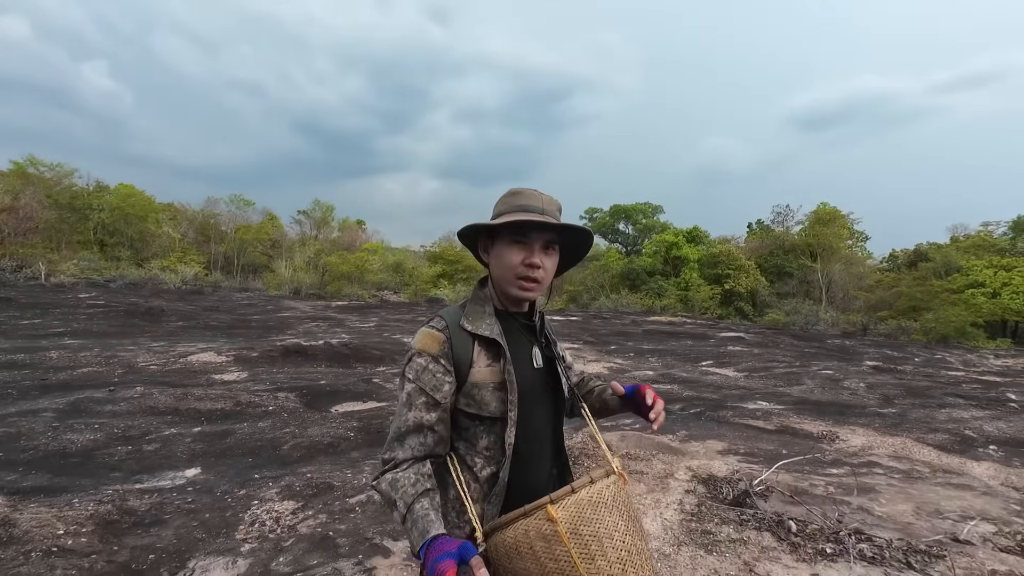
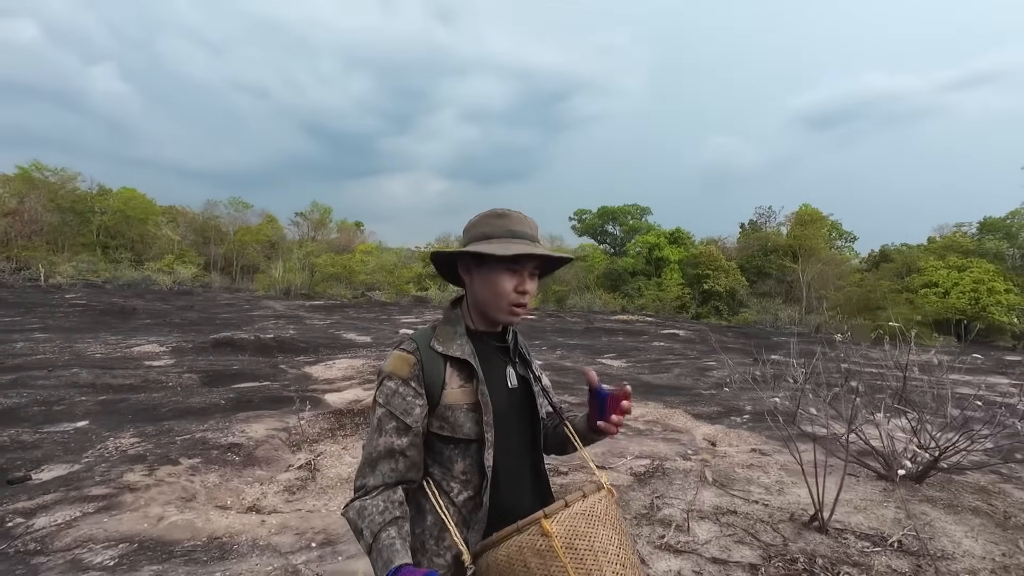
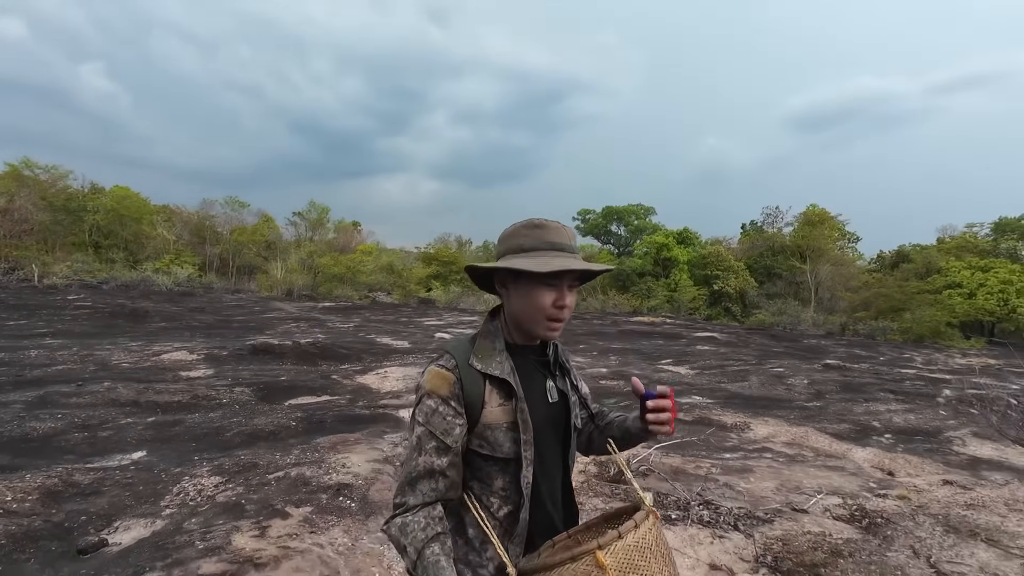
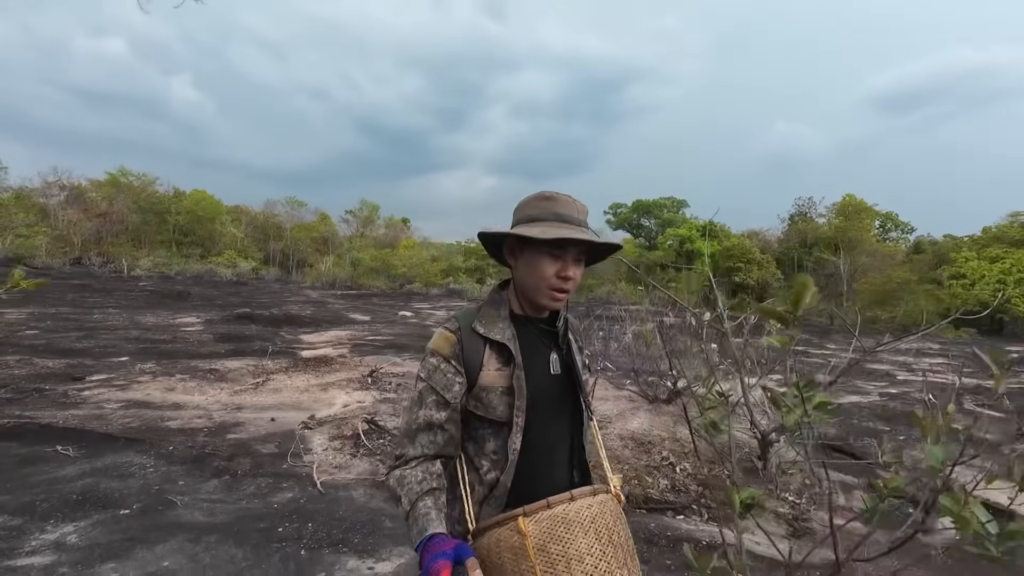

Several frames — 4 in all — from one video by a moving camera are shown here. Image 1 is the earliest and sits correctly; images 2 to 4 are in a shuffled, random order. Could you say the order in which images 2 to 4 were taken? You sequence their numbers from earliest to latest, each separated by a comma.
3, 2, 4
